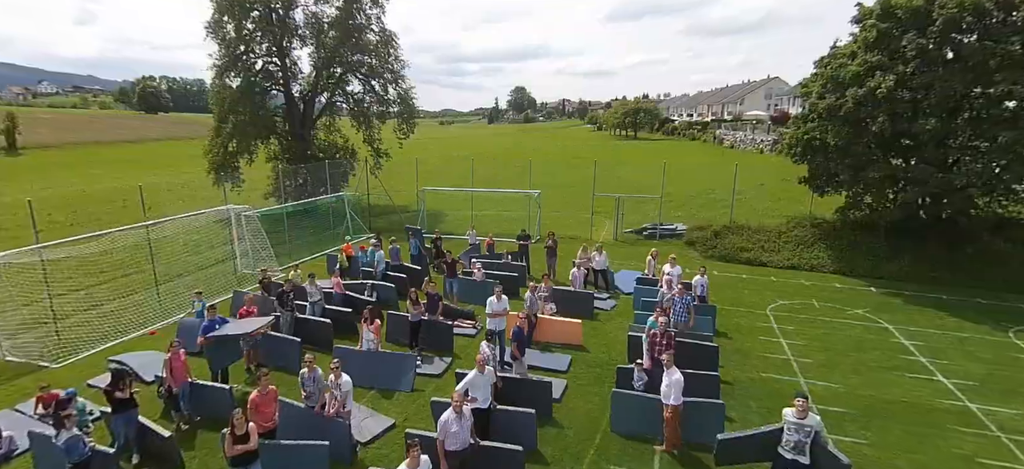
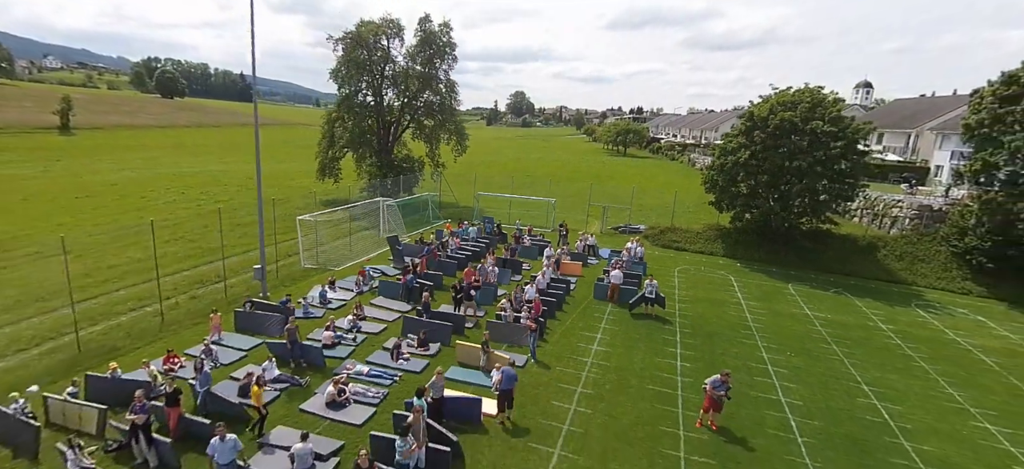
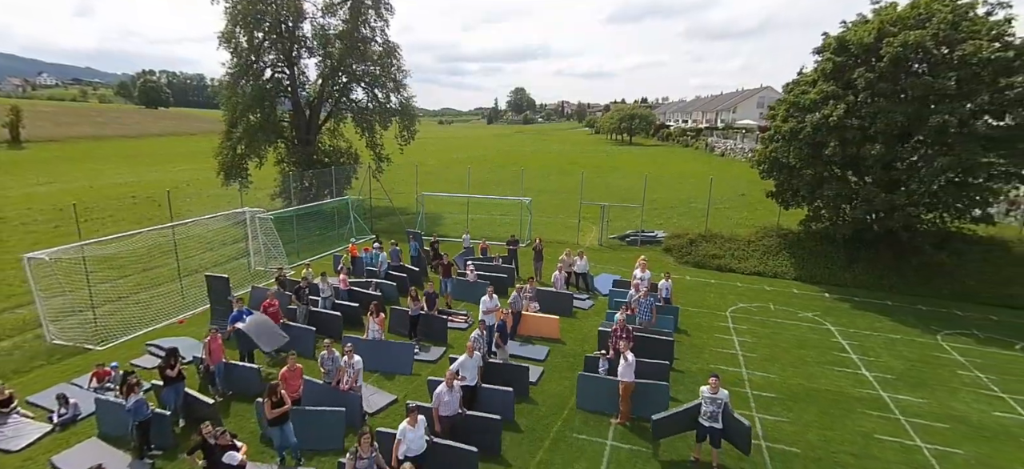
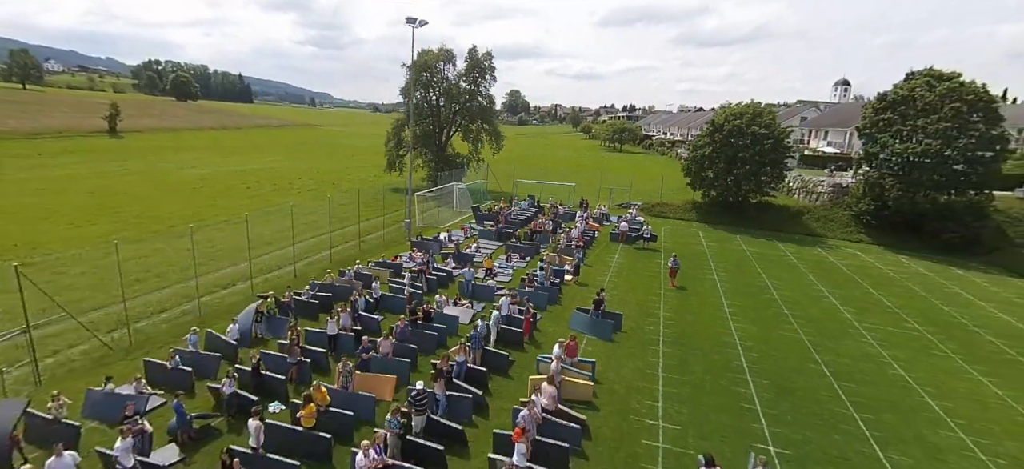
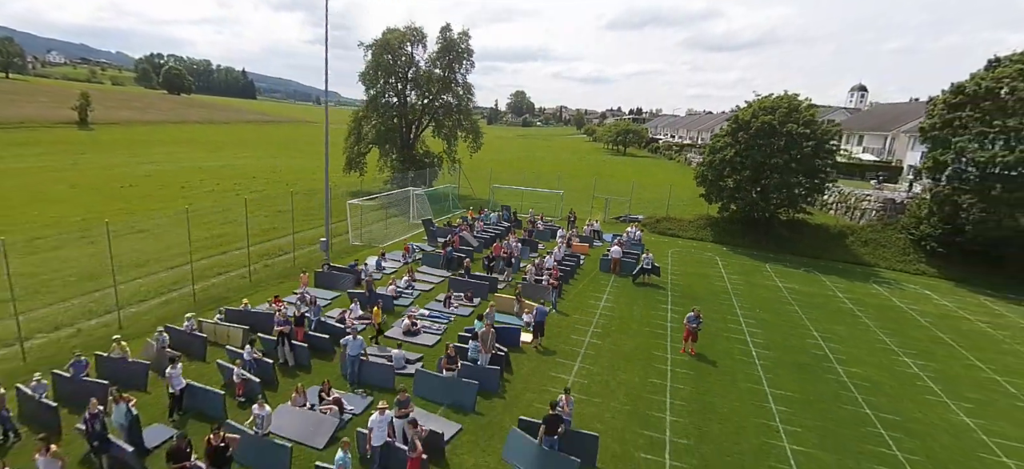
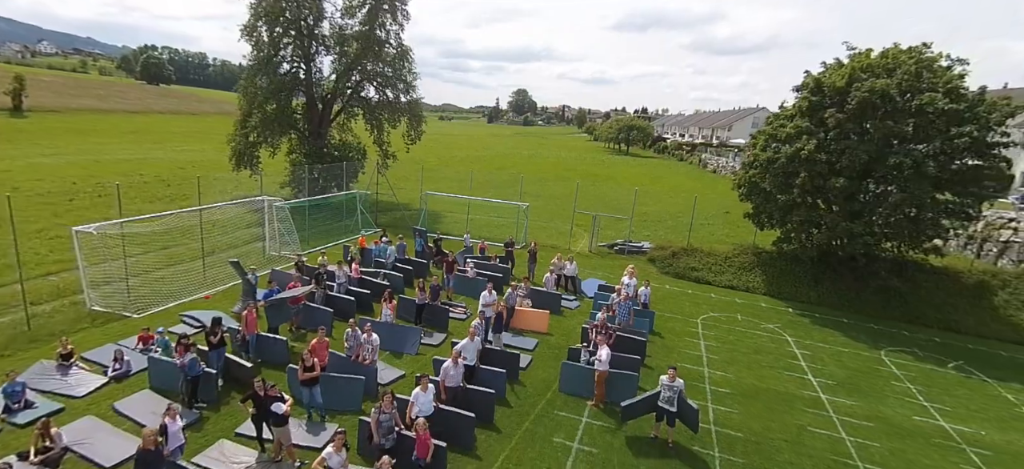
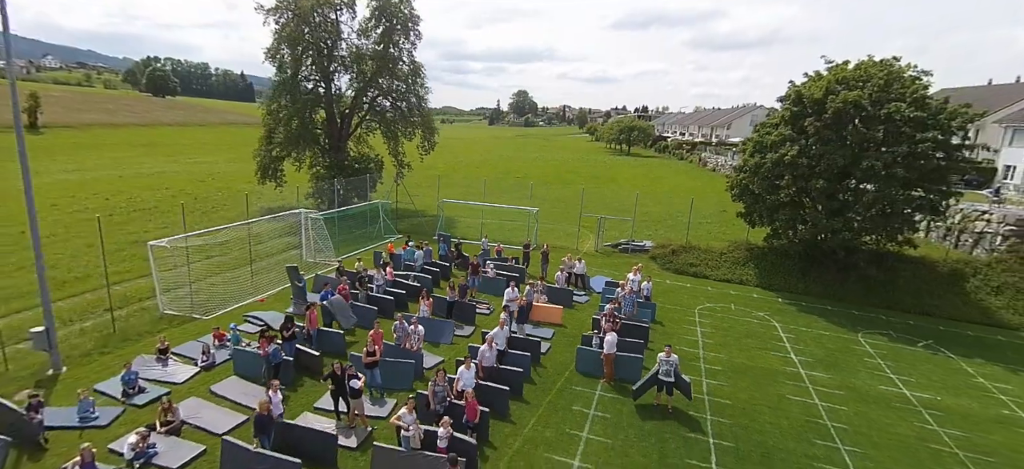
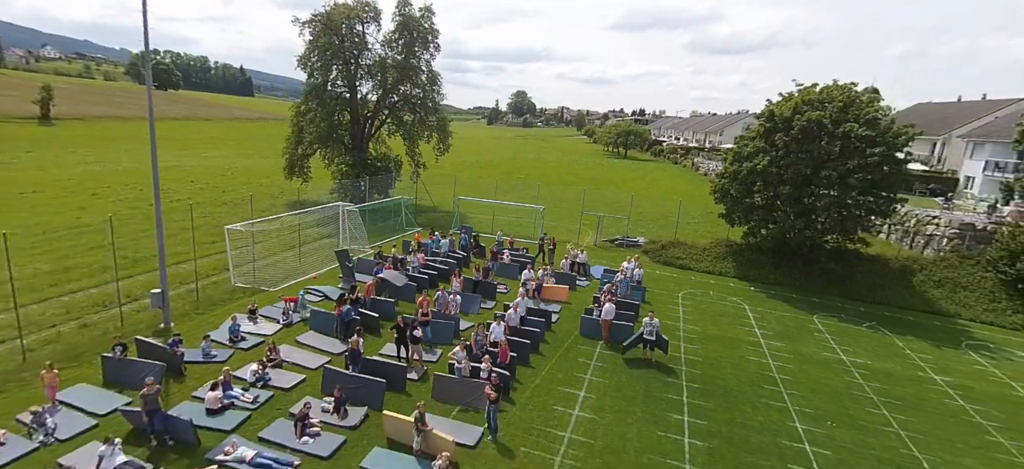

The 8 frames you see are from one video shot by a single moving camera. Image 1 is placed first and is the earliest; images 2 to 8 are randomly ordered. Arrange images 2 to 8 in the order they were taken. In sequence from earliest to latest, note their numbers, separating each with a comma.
3, 6, 7, 8, 2, 5, 4
